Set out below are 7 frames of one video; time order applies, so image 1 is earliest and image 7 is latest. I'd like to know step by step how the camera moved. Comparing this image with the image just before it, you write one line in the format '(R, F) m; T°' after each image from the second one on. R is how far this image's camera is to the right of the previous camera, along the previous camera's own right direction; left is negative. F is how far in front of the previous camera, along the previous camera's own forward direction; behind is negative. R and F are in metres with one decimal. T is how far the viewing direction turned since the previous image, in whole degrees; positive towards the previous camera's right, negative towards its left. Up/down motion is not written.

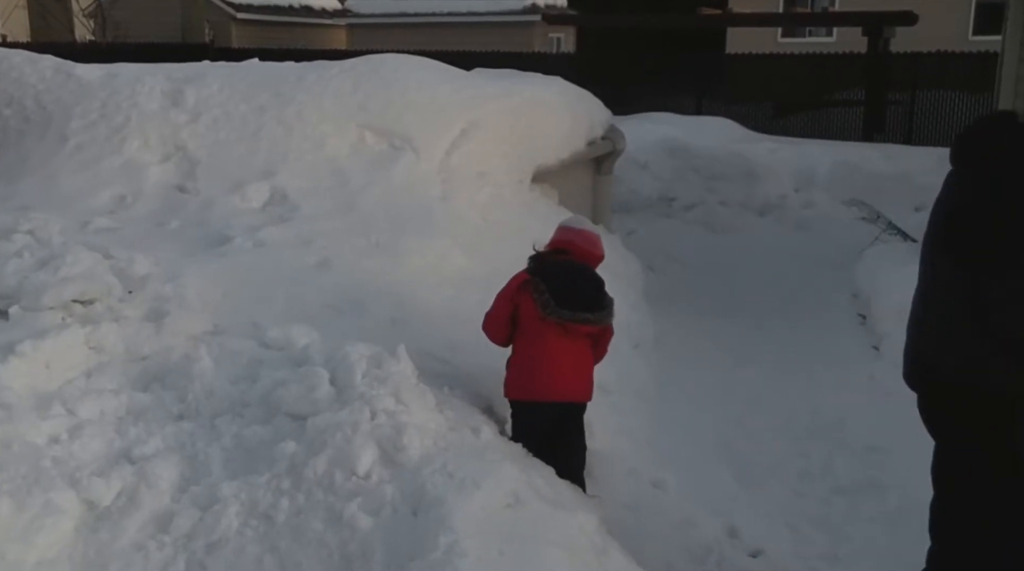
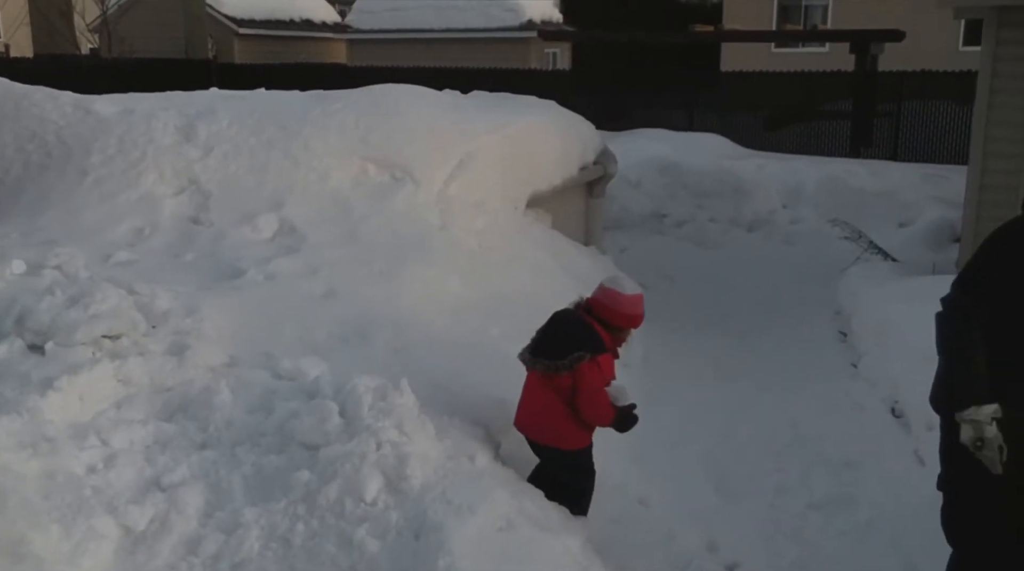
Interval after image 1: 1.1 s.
(0.0, -0.3) m; 0°
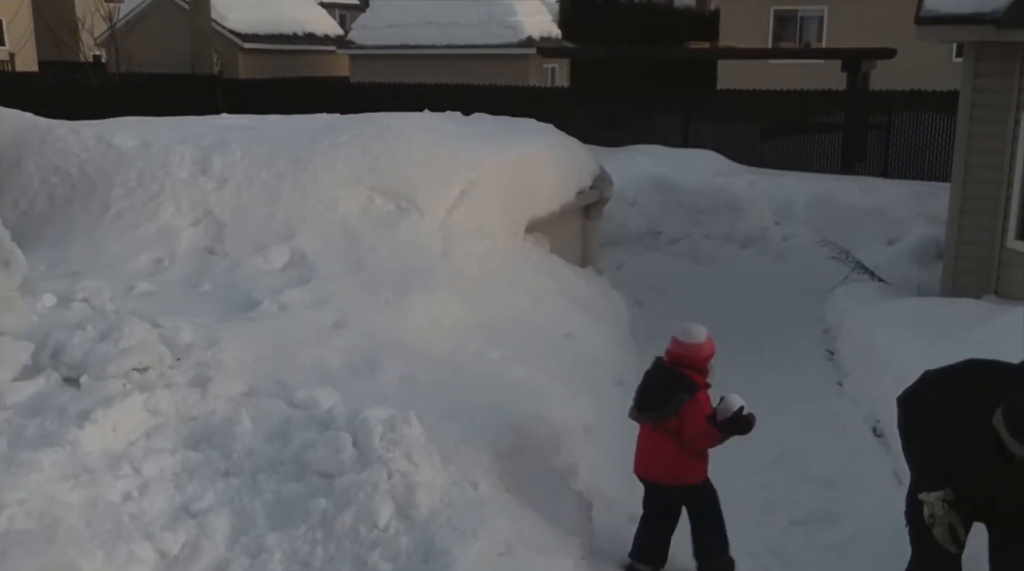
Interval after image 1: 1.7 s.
(0.0, -0.3) m; 0°
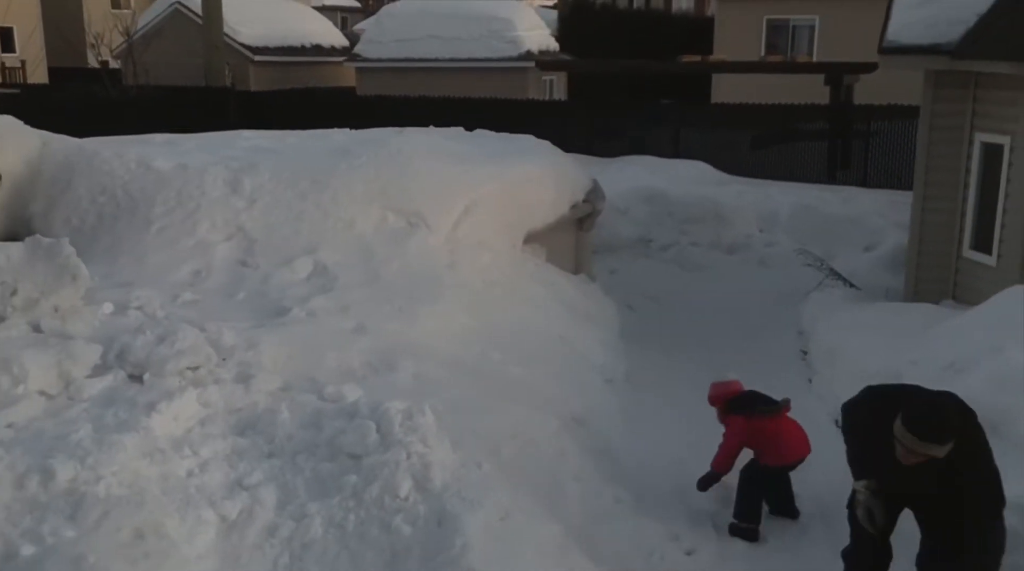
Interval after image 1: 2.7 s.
(0.0, -0.6) m; 0°
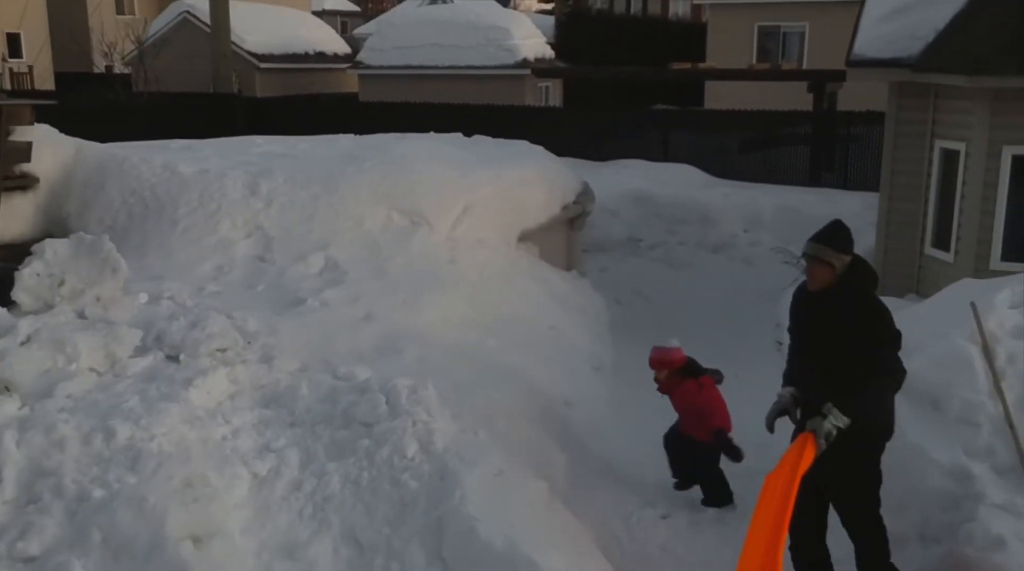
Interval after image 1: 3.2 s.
(0.0, -0.5) m; 0°
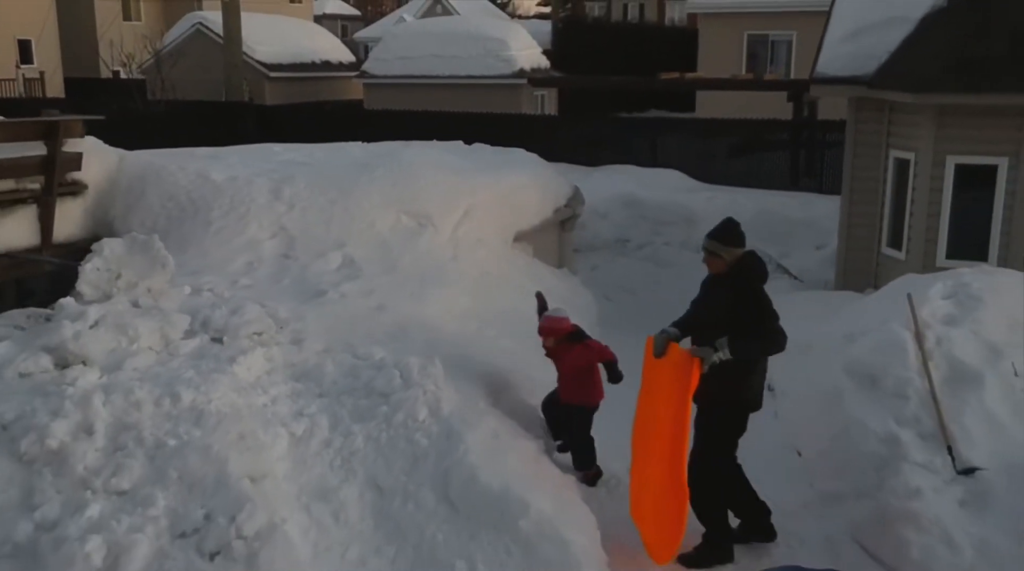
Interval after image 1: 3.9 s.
(0.0, -0.8) m; 0°
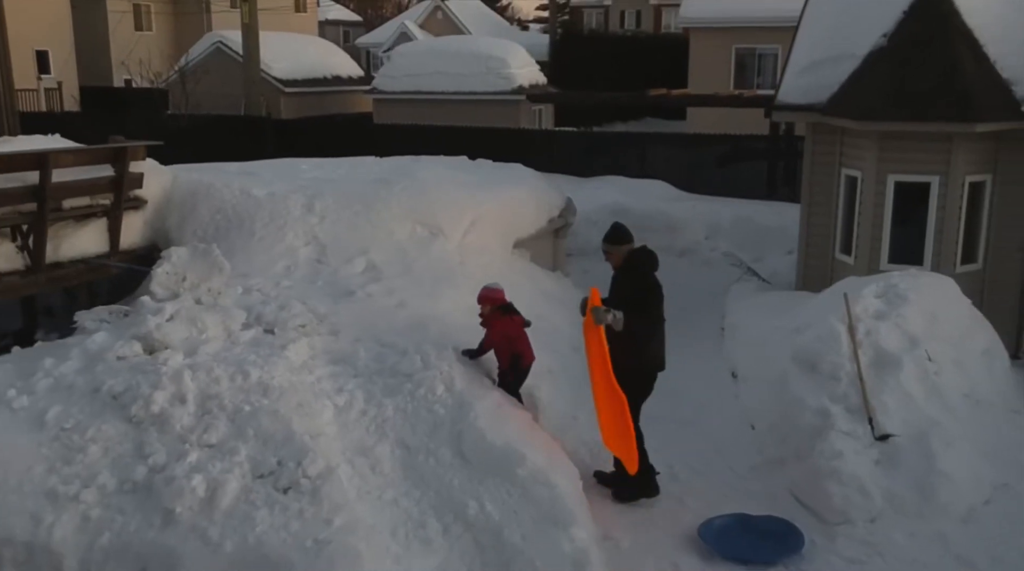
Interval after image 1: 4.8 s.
(0.0, -1.2) m; 0°
